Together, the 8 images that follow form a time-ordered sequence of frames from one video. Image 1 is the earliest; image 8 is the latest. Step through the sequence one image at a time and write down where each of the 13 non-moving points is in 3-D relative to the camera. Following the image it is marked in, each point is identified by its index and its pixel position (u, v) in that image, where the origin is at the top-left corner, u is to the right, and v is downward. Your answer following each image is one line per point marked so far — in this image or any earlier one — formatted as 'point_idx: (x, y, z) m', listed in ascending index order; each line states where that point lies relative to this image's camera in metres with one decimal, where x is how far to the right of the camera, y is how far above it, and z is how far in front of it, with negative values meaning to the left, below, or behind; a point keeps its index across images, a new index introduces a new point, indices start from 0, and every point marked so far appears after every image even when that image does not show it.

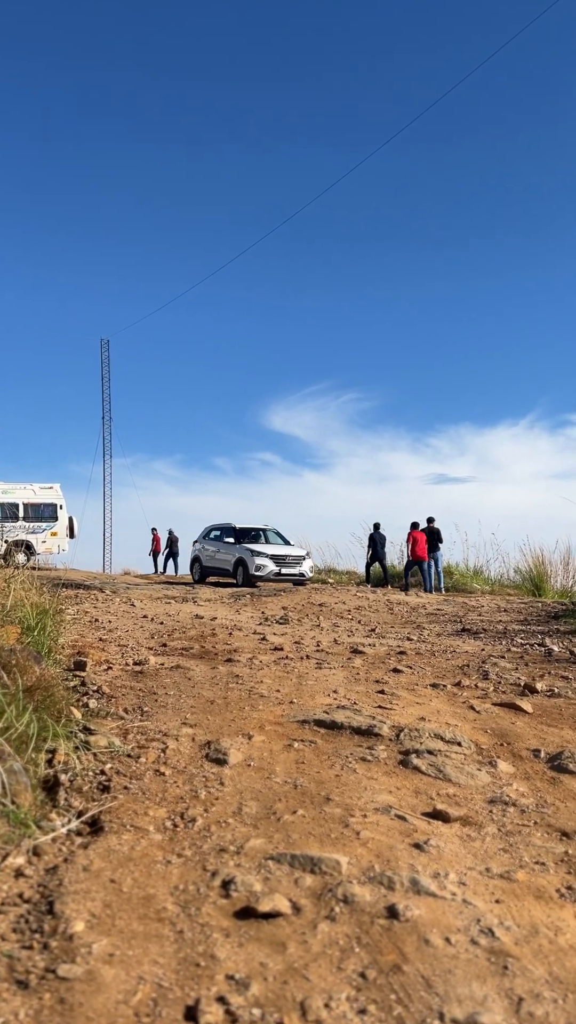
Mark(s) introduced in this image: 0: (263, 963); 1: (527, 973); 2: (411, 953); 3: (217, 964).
0: (-0.1, -1.5, +2.4) m
1: (+0.8, -1.5, +2.4) m
2: (+0.4, -1.5, +2.5) m
3: (-0.2, -1.5, +2.4) m
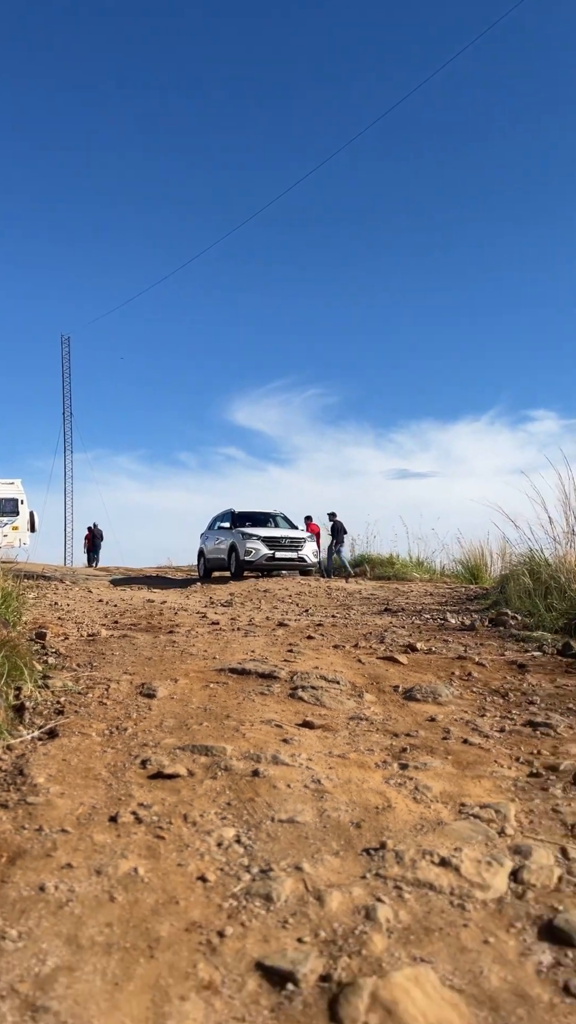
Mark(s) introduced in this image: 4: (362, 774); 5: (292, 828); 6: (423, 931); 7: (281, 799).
0: (-0.6, -1.4, +3.7) m
1: (+0.2, -1.4, +3.7) m
2: (-0.1, -1.4, +3.8) m
3: (-0.8, -1.4, +3.7) m
4: (+0.4, -1.4, +4.0) m
5: (0.0, -1.5, +3.4) m
6: (+0.5, -1.5, +2.7) m
7: (0.0, -1.4, +3.7) m
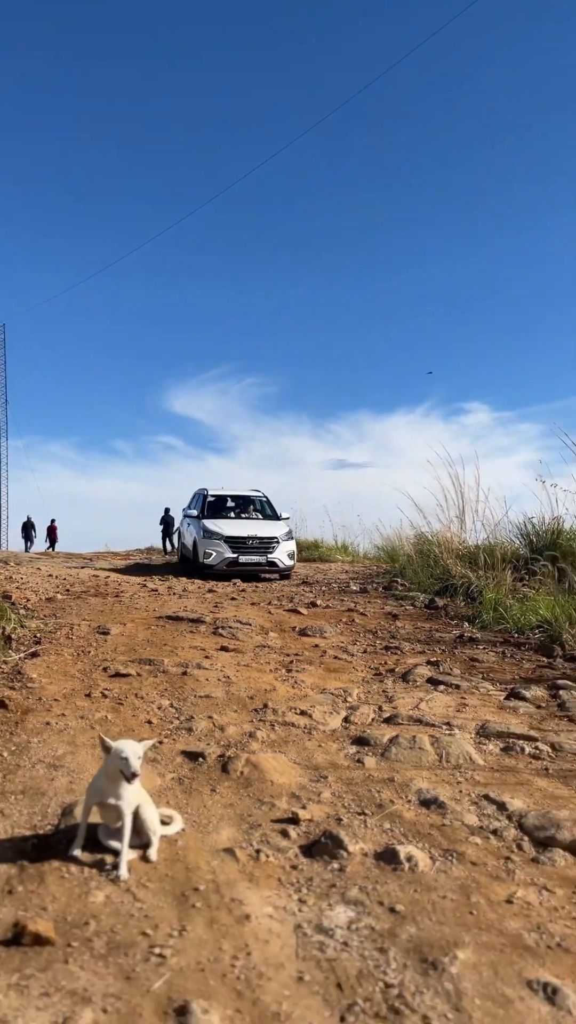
0: (-1.2, -1.3, +5.4) m
1: (-0.4, -1.3, +5.5) m
2: (-0.7, -1.3, +5.5) m
3: (-1.4, -1.3, +5.4) m
4: (-0.2, -1.3, +5.8) m
5: (-0.6, -1.3, +5.2) m
6: (0.0, -1.4, +4.5) m
7: (-0.6, -1.3, +5.4) m
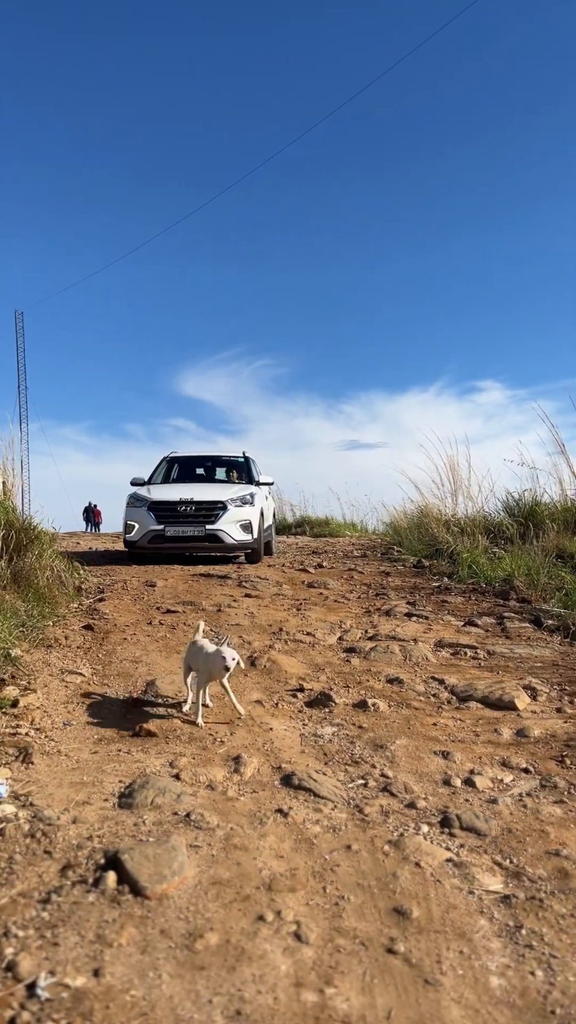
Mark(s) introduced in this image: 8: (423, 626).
0: (-1.1, -1.0, +7.2) m
1: (-0.3, -1.1, +7.3) m
2: (-0.7, -1.0, +7.3) m
3: (-1.3, -1.0, +7.1) m
4: (-0.1, -1.0, +7.6) m
5: (-0.5, -1.1, +6.9) m
6: (0.0, -1.2, +6.2) m
7: (-0.5, -1.0, +7.2) m
8: (+1.3, -1.1, +7.0) m
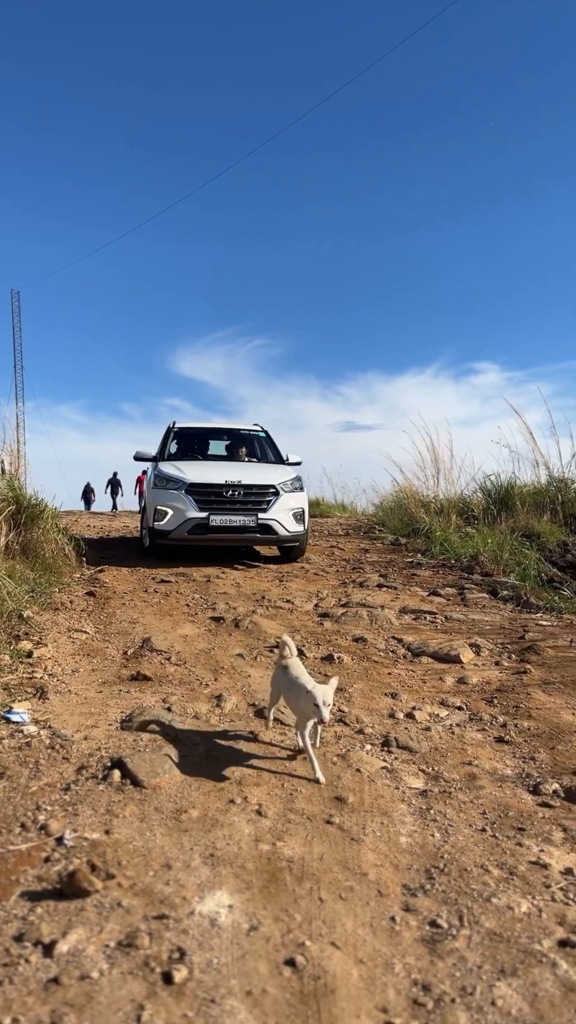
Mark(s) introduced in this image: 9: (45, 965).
0: (-1.3, -0.8, +7.9) m
1: (-0.5, -0.8, +8.0) m
2: (-0.8, -0.8, +8.1) m
3: (-1.5, -0.8, +7.9) m
4: (-0.3, -0.8, +8.4) m
5: (-0.7, -0.9, +7.7) m
6: (-0.1, -1.0, +7.0) m
7: (-0.7, -0.8, +8.0) m
8: (+1.1, -0.9, +7.7) m
9: (-0.7, -1.4, +2.2) m
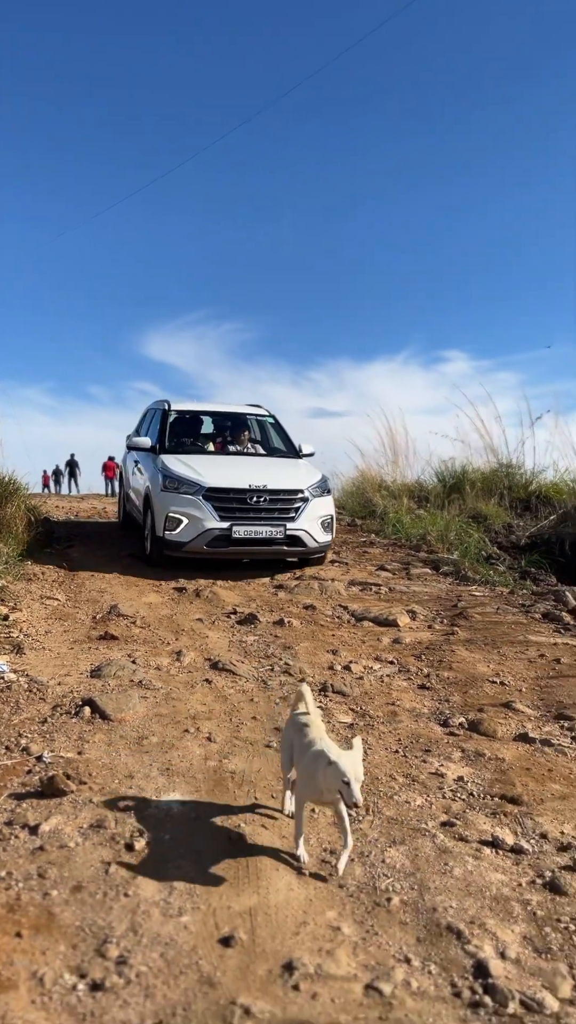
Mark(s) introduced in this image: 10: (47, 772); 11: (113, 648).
0: (-1.8, -0.6, +8.5) m
1: (-1.0, -0.6, +8.6) m
2: (-1.3, -0.6, +8.6) m
3: (-1.9, -0.6, +8.4) m
4: (-0.8, -0.6, +8.9) m
5: (-1.1, -0.6, +8.2) m
6: (-0.6, -0.8, +7.6) m
7: (-1.2, -0.6, +8.5) m
8: (+0.6, -0.7, +8.4) m
9: (-1.0, -1.2, +2.8) m
10: (-1.1, -1.2, +3.3) m
11: (-1.3, -1.0, +5.4) m
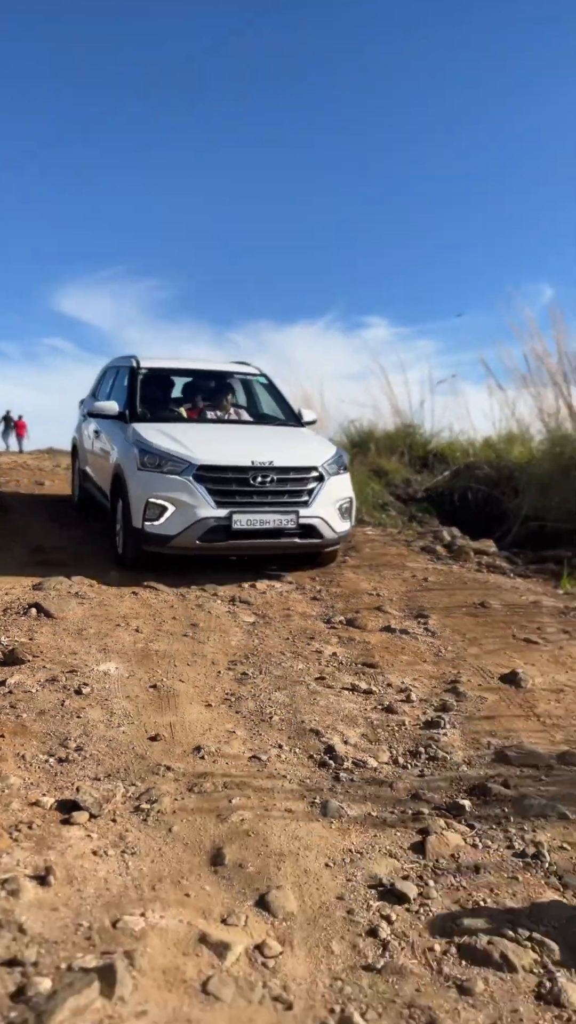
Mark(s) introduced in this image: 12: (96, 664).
0: (-2.8, +0.1, +9.1) m
1: (-2.0, +0.1, +9.4) m
2: (-2.4, +0.1, +9.3) m
3: (-3.0, +0.1, +9.1) m
4: (-1.9, +0.1, +9.7) m
5: (-2.1, 0.0, +9.0) m
6: (-1.5, -0.2, +8.4) m
7: (-2.3, +0.1, +9.3) m
8: (-0.4, 0.0, +9.3) m
9: (-1.4, -0.9, +3.6) m
10: (-1.6, -0.8, +4.2) m
11: (-2.0, -0.5, +6.2) m
12: (-1.1, -0.8, +4.1) m
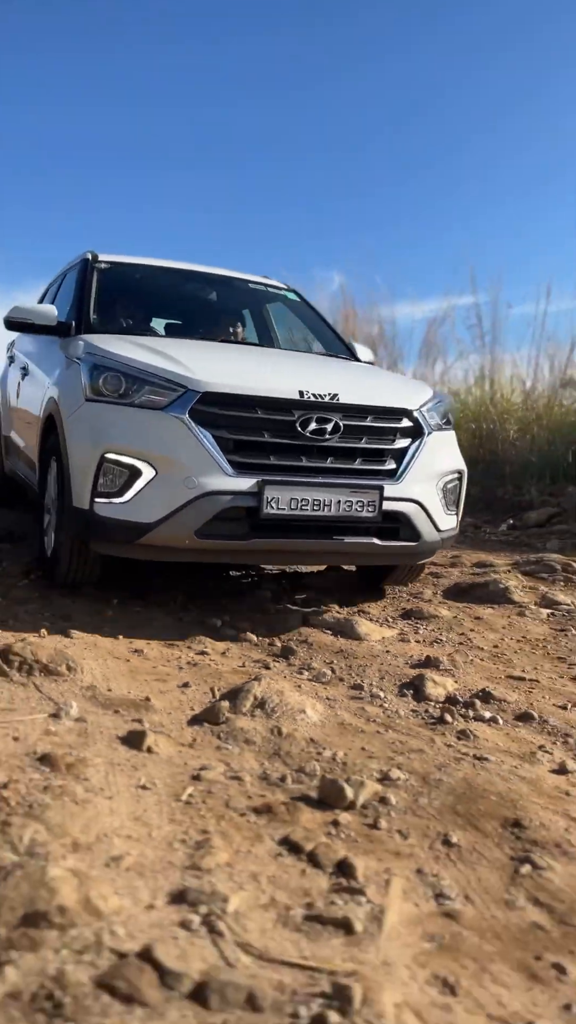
0: (-5.6, +1.2, +10.3) m
1: (-4.9, +1.2, +10.7) m
2: (-5.2, +1.2, +10.6) m
3: (-5.7, +1.2, +10.2) m
4: (-4.8, +1.3, +11.1) m
5: (-4.9, +1.1, +10.3) m
6: (-4.1, +0.9, +9.9) m
7: (-5.1, +1.2, +10.5) m
8: (-3.3, +1.1, +11.1) m
9: (-2.7, +0.1, +5.4) m
10: (-3.1, +0.2, +5.9) m
11: (-4.0, +0.5, +7.7) m
12: (-2.5, +0.1, +5.9) m
